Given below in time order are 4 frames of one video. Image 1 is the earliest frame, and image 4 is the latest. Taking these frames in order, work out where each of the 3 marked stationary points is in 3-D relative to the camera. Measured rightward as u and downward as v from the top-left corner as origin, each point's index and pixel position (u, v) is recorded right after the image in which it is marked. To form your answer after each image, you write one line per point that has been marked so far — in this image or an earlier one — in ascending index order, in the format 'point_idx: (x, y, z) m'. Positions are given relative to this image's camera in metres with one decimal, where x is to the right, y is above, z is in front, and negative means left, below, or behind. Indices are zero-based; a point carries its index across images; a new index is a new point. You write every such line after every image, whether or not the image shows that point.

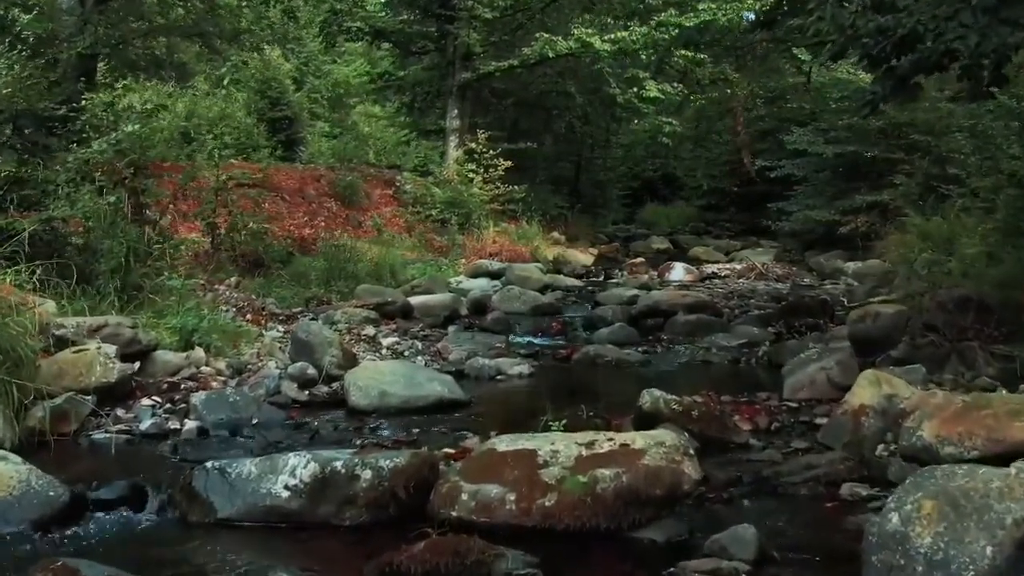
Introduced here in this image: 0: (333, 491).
0: (-0.8, -1.0, +4.2) m
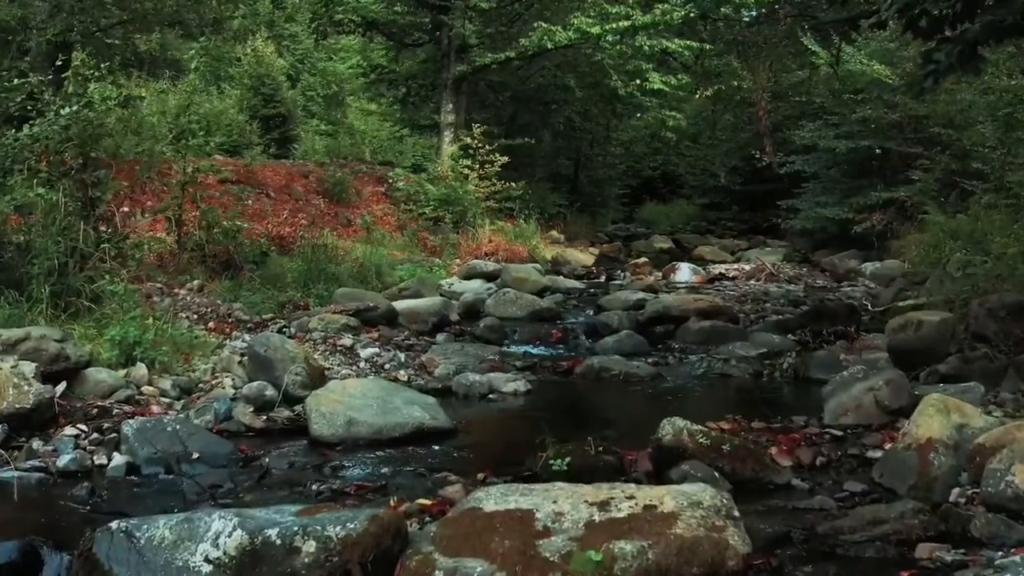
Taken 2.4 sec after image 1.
0: (-0.9, -1.0, +3.2) m
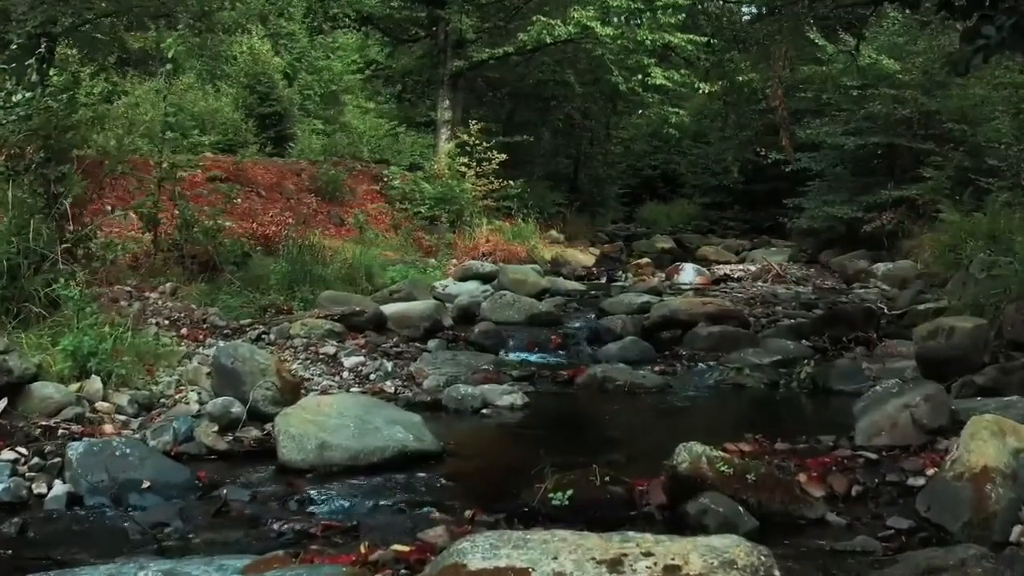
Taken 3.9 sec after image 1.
0: (-0.9, -1.0, +2.6) m
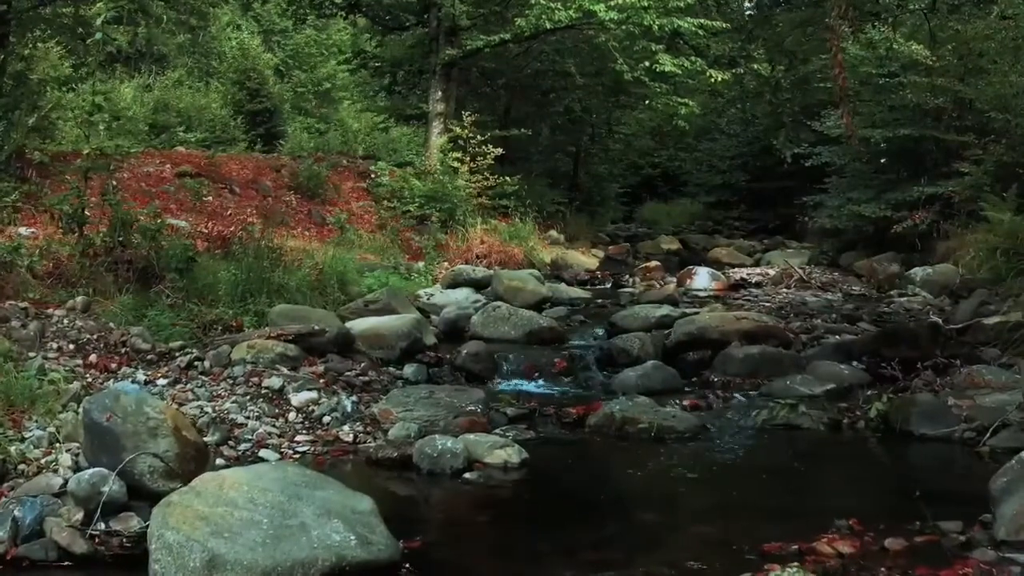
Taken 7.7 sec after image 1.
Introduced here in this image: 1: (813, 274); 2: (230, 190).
0: (-0.9, -1.1, +1.0) m
1: (+4.9, +0.2, +14.1) m
2: (-3.9, +1.3, +11.7) m
